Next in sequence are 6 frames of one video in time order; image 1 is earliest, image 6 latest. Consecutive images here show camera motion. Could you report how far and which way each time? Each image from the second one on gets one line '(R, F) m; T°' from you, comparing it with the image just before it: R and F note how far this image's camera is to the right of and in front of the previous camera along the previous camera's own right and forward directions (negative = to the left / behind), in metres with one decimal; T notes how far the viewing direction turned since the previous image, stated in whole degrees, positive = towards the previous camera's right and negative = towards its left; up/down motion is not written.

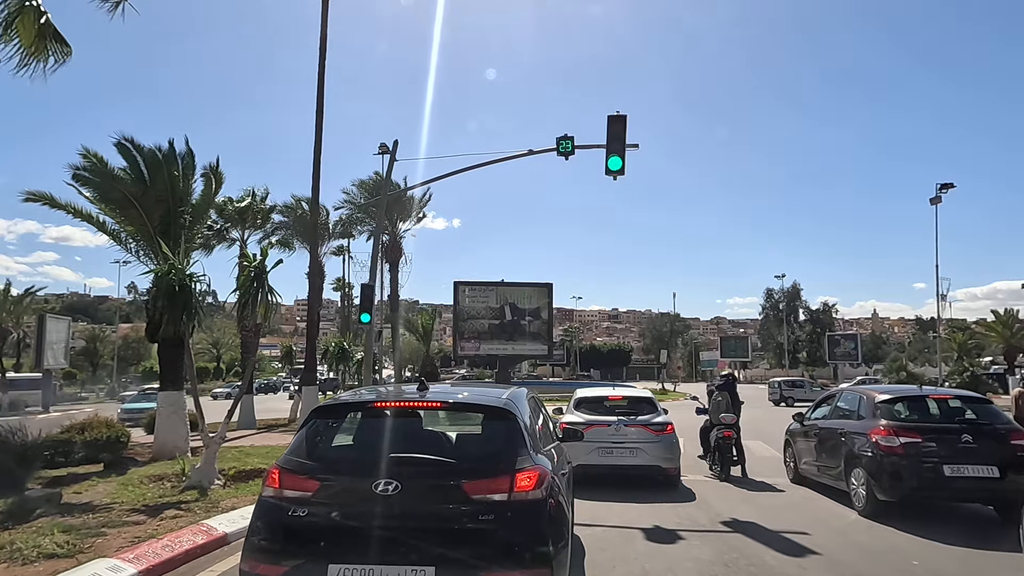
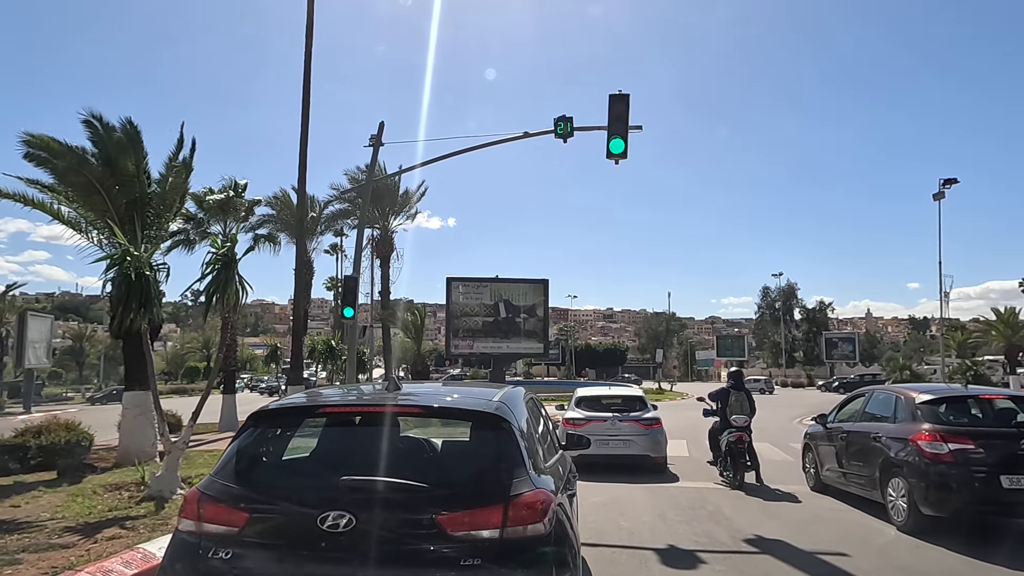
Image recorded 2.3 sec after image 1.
(0.0, +0.4) m; 0°
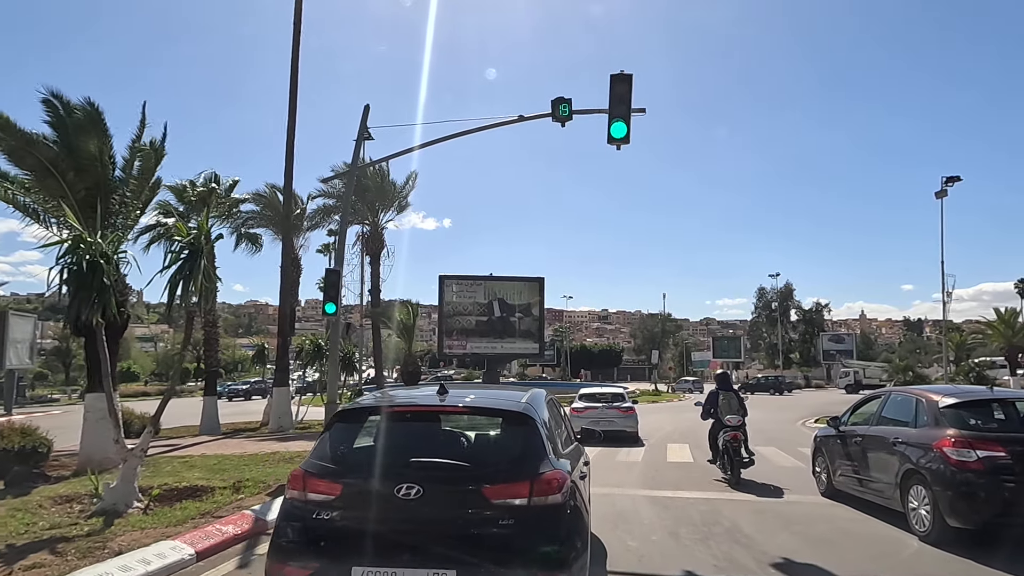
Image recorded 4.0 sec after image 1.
(0.0, +0.4) m; 0°
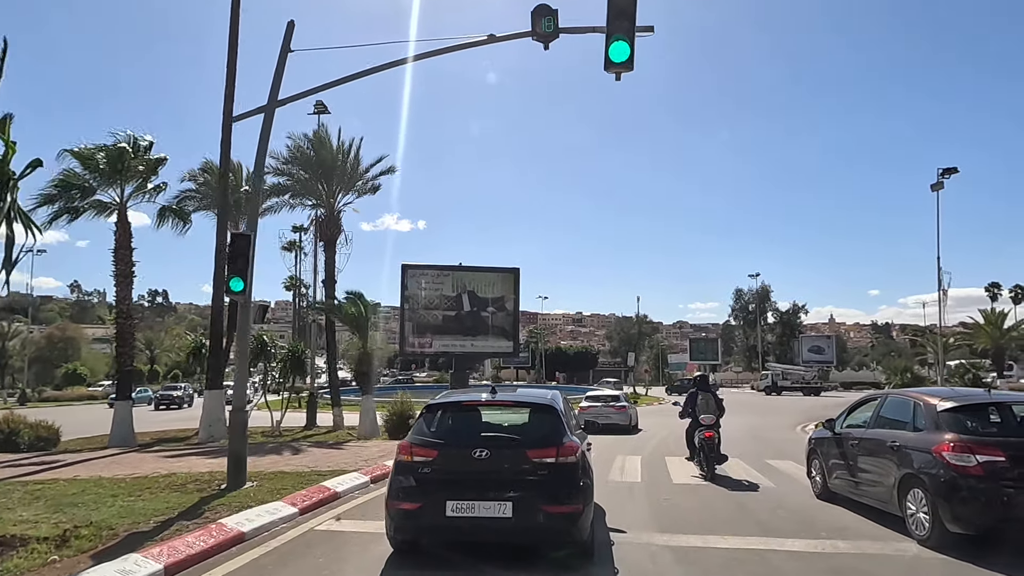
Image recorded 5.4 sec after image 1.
(0.0, +1.2) m; +2°
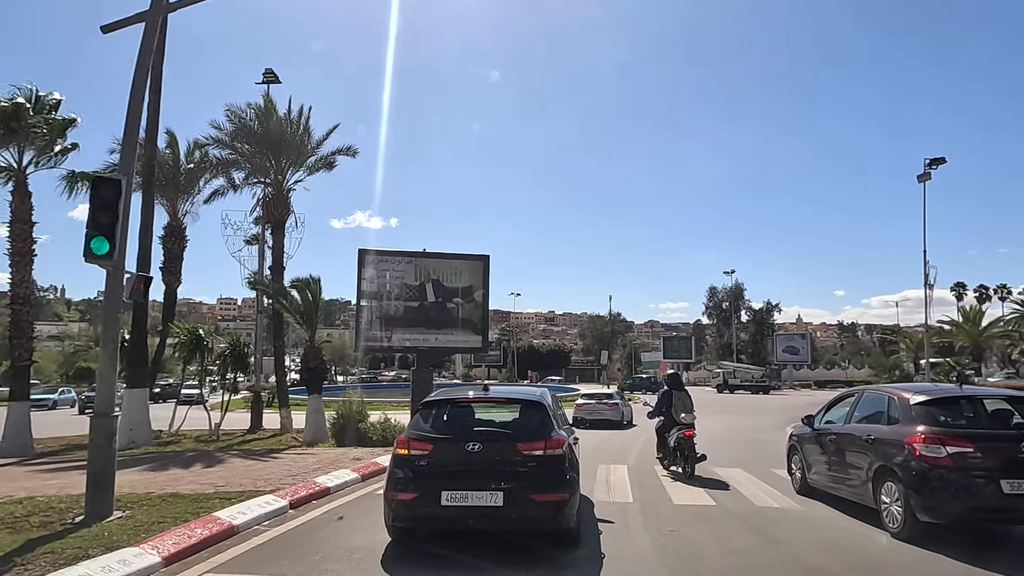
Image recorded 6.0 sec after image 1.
(0.0, +1.0) m; +2°
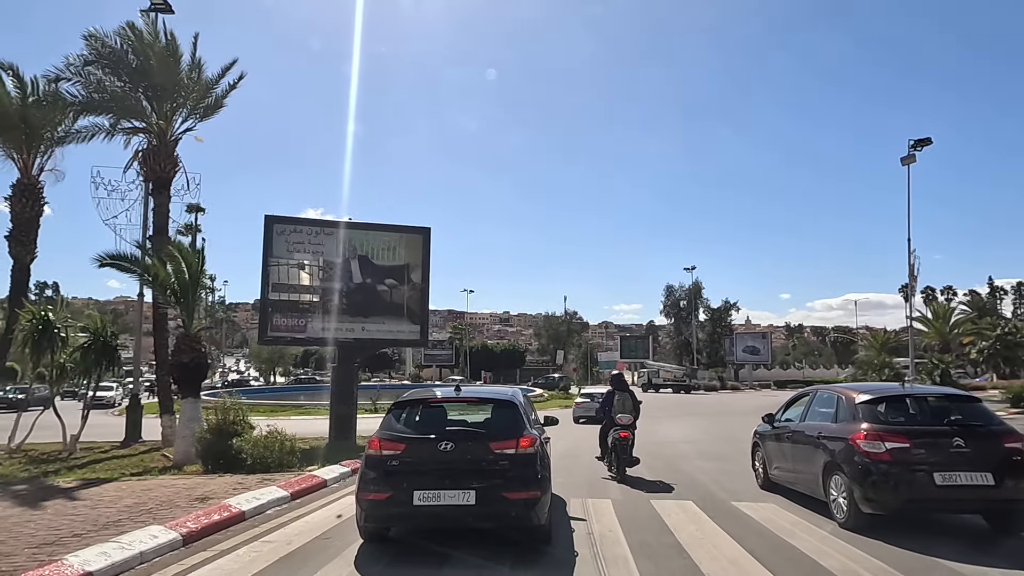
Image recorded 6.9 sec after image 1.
(+0.1, +1.7) m; +4°
